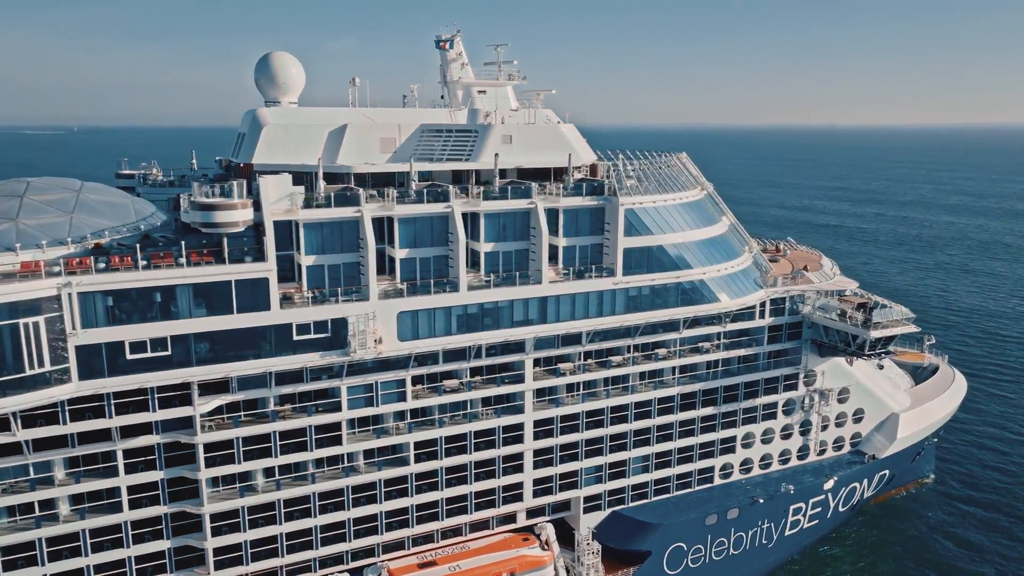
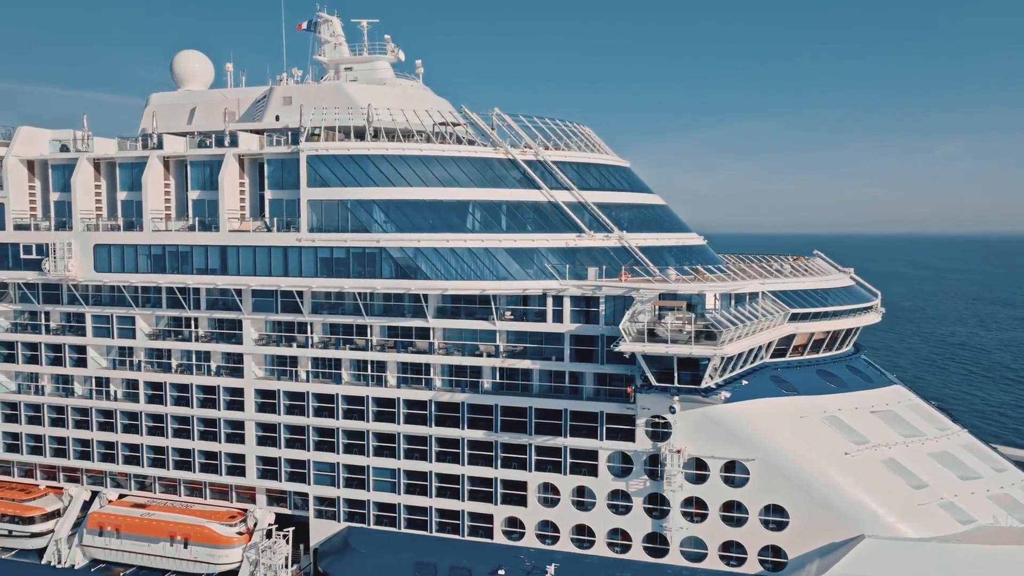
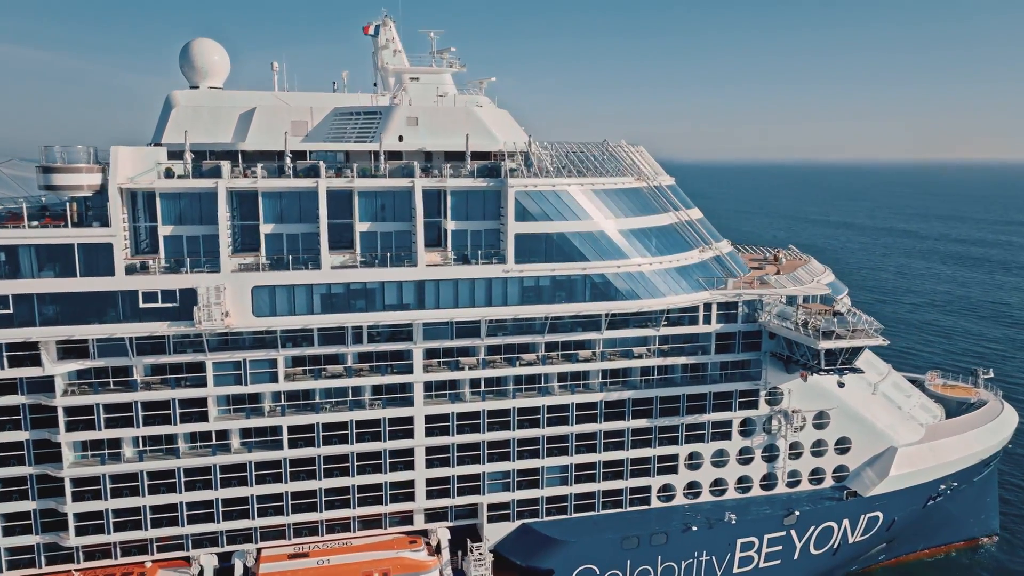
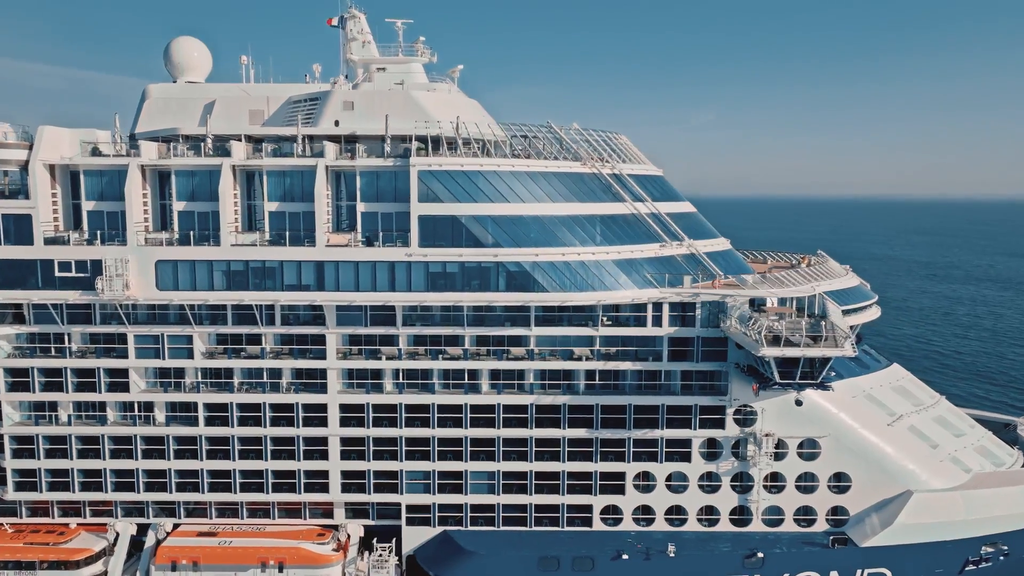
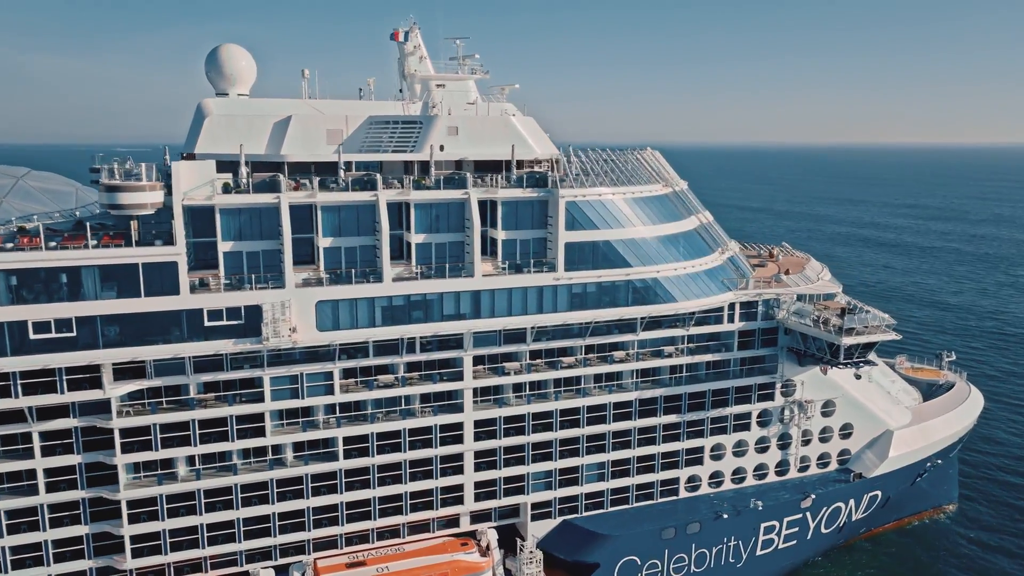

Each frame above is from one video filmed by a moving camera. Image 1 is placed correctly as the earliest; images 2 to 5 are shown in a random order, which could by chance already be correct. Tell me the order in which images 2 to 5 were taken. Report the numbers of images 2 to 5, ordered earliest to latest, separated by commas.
5, 3, 4, 2
